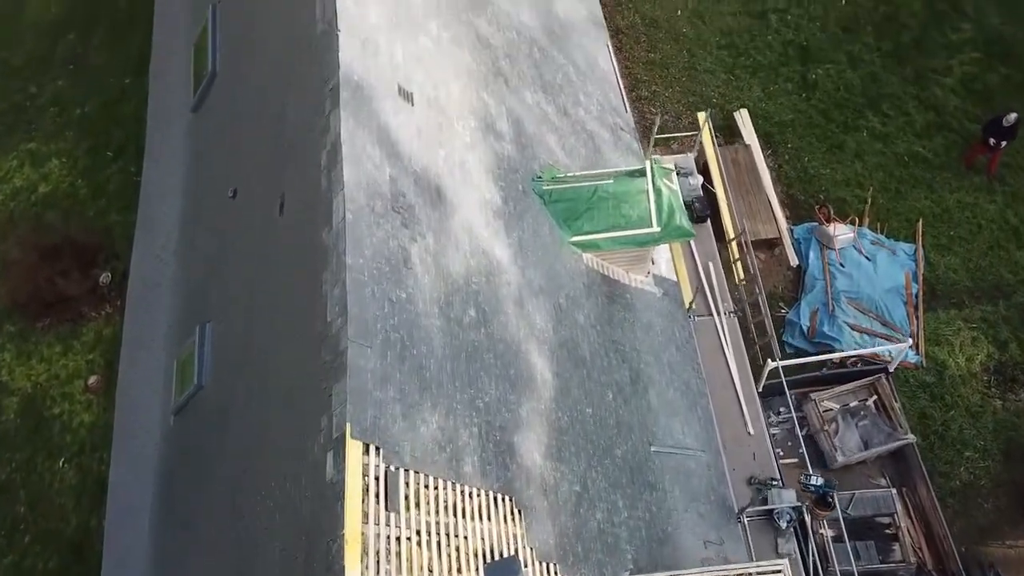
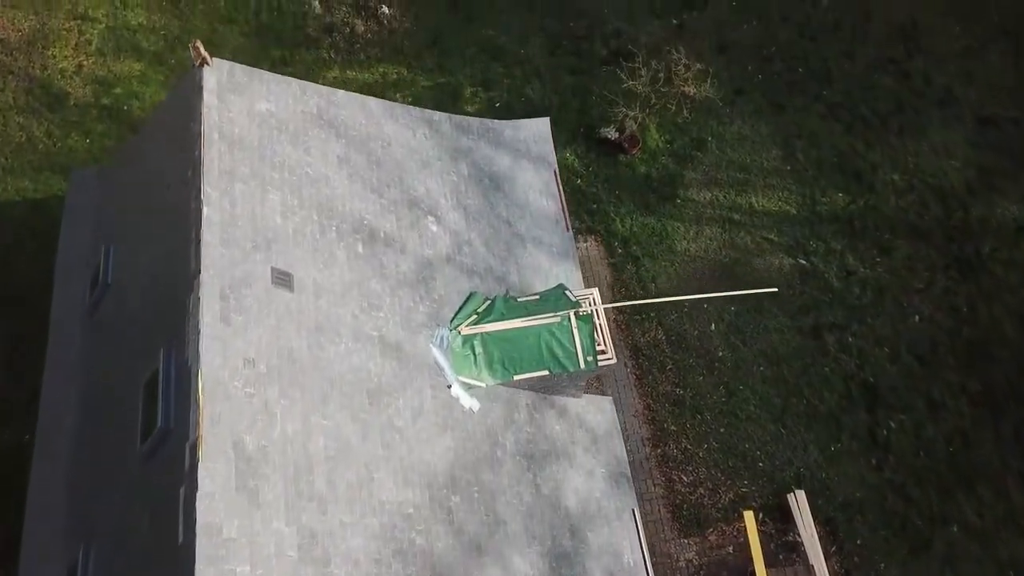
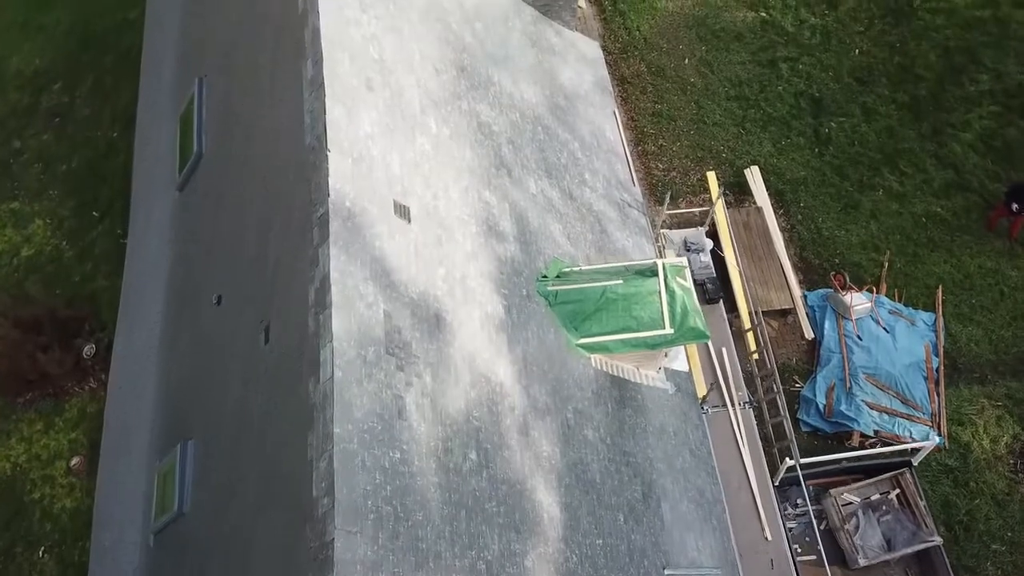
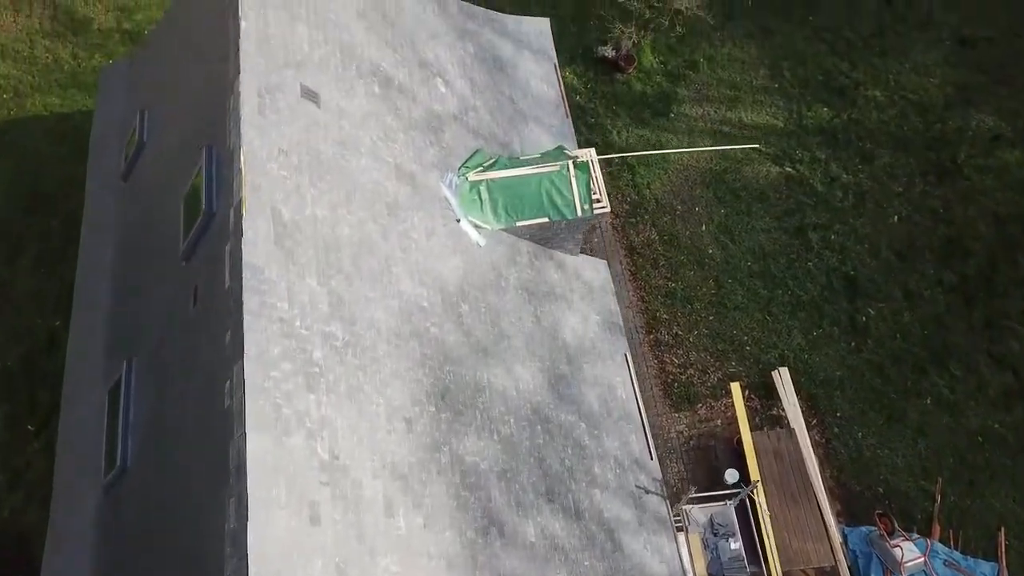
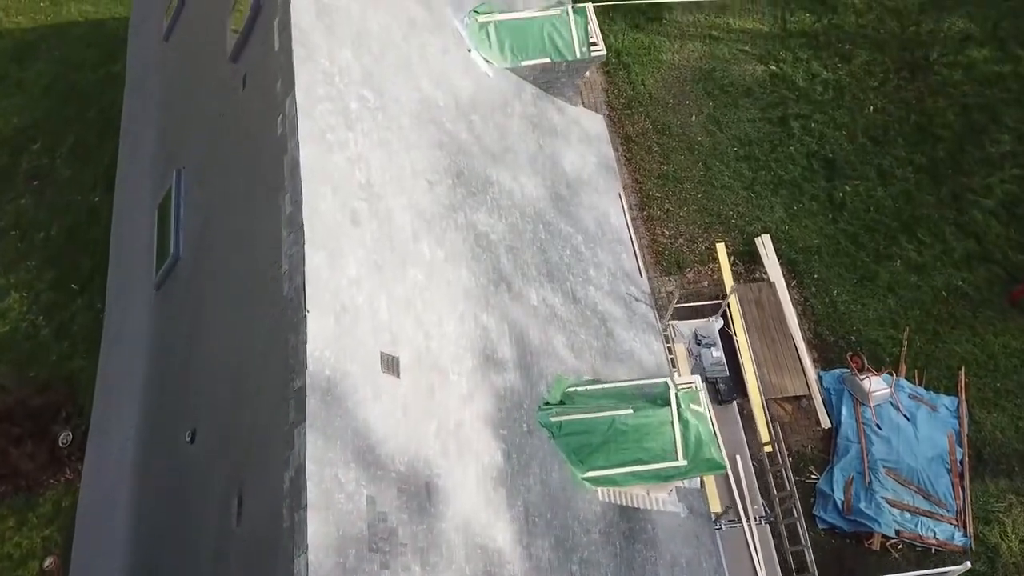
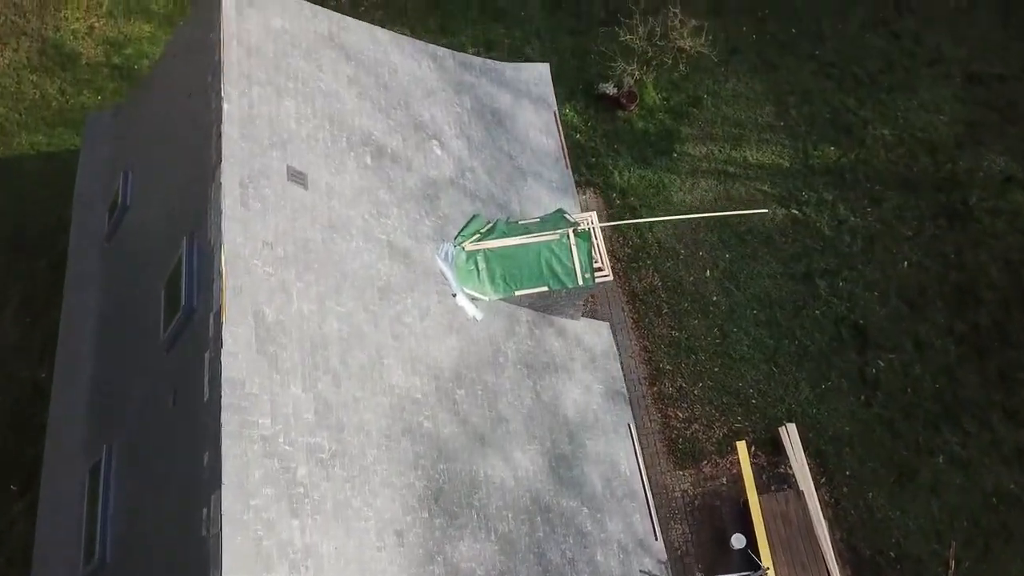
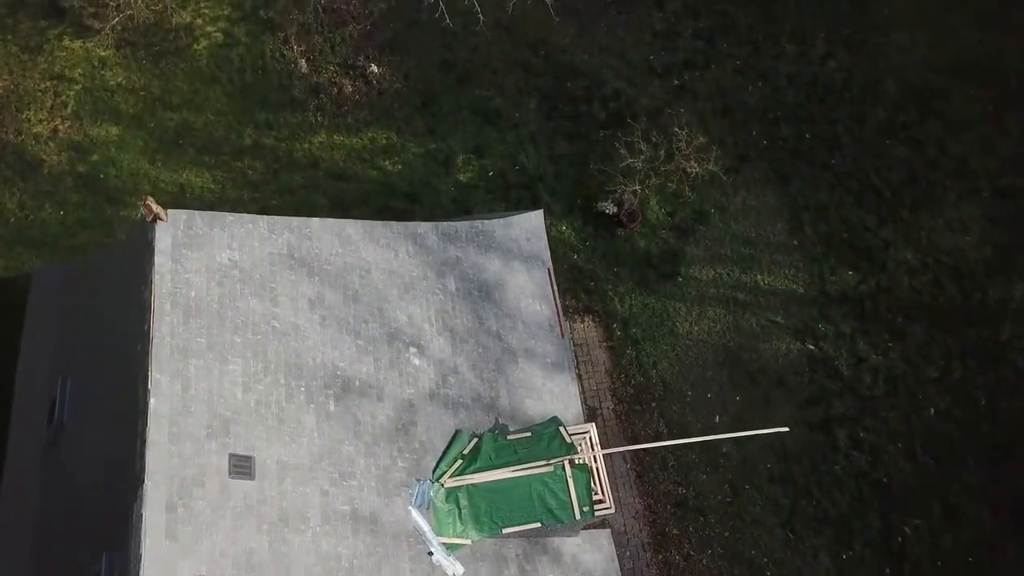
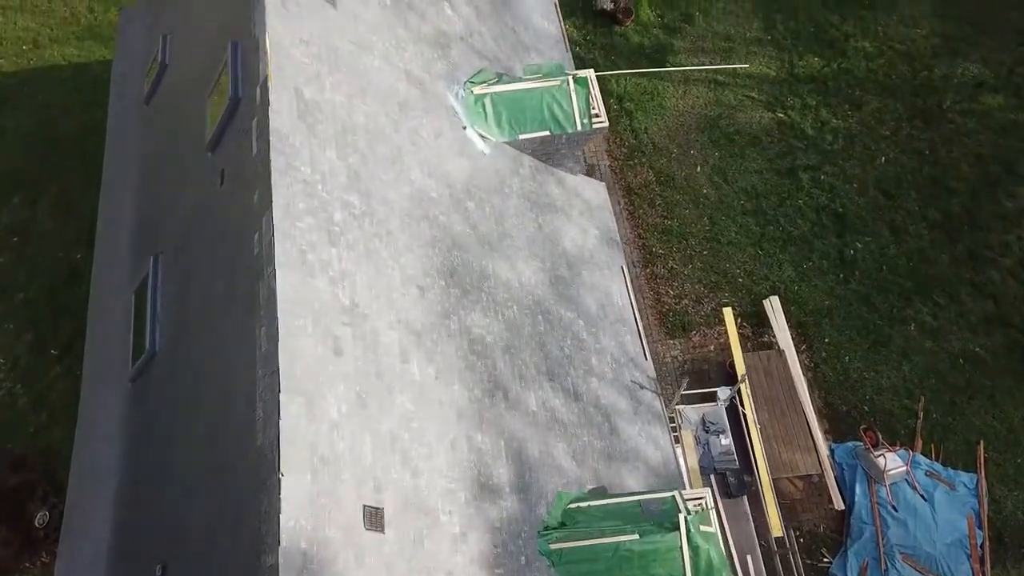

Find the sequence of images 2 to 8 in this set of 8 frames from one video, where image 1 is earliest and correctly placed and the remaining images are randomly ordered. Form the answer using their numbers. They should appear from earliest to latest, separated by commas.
3, 5, 8, 4, 6, 2, 7
